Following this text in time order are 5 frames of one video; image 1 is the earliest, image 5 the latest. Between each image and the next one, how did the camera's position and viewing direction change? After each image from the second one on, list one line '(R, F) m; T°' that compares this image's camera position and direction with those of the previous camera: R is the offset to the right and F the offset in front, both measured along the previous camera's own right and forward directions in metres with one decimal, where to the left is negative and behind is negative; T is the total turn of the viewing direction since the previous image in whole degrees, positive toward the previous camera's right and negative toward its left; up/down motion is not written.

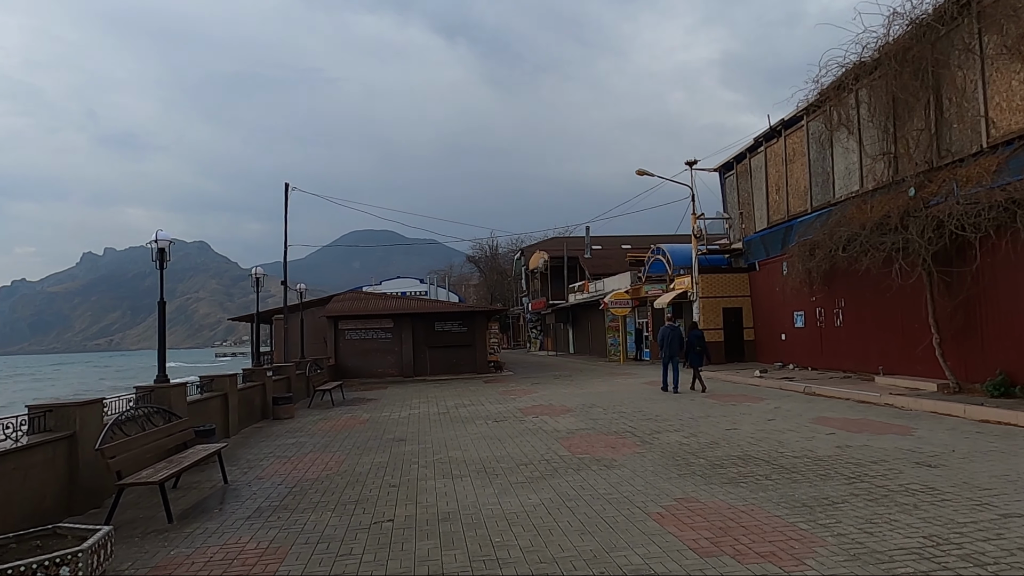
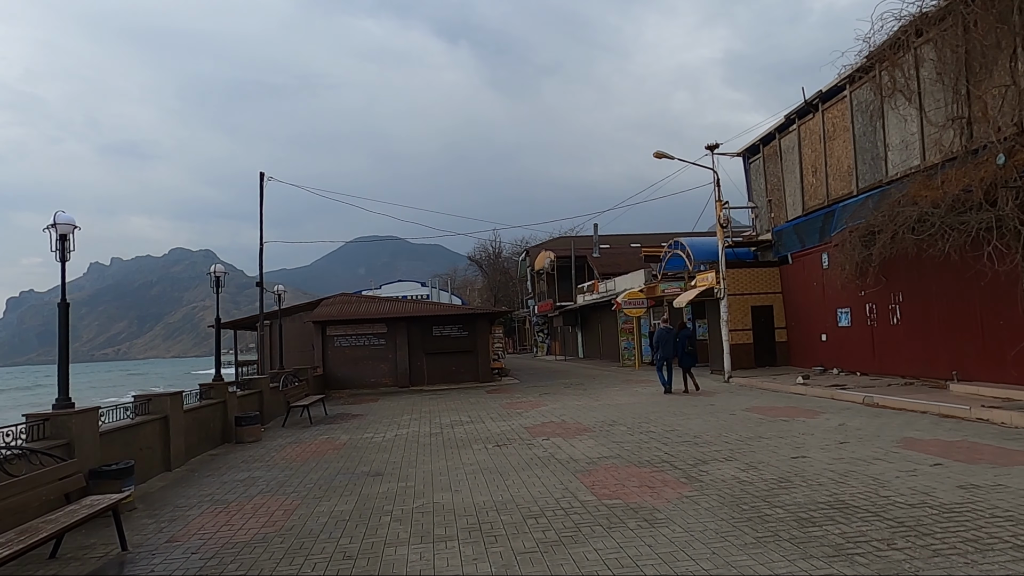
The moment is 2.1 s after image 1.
(0.0, +2.4) m; 0°
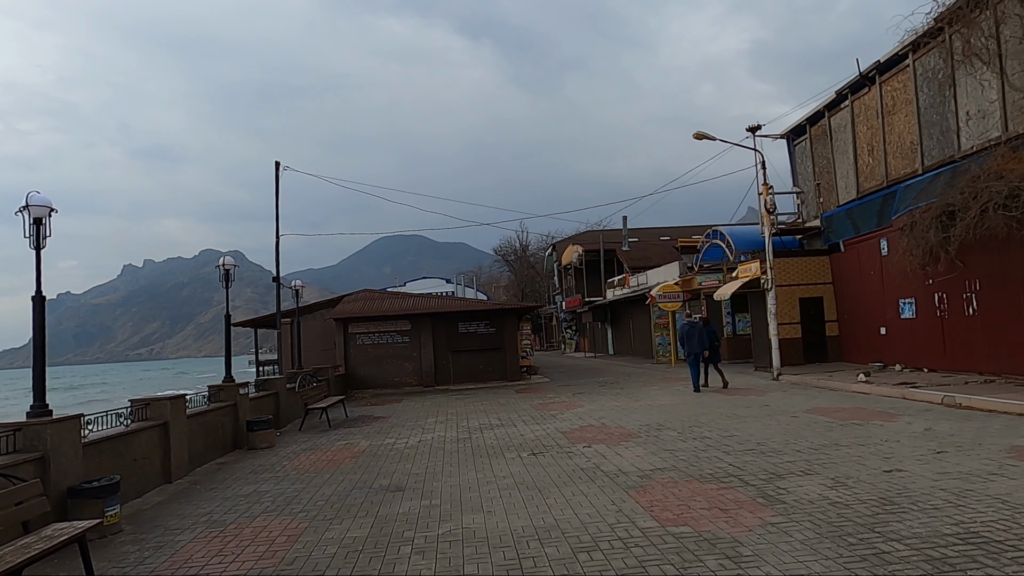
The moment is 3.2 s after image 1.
(-0.2, +1.2) m; -2°
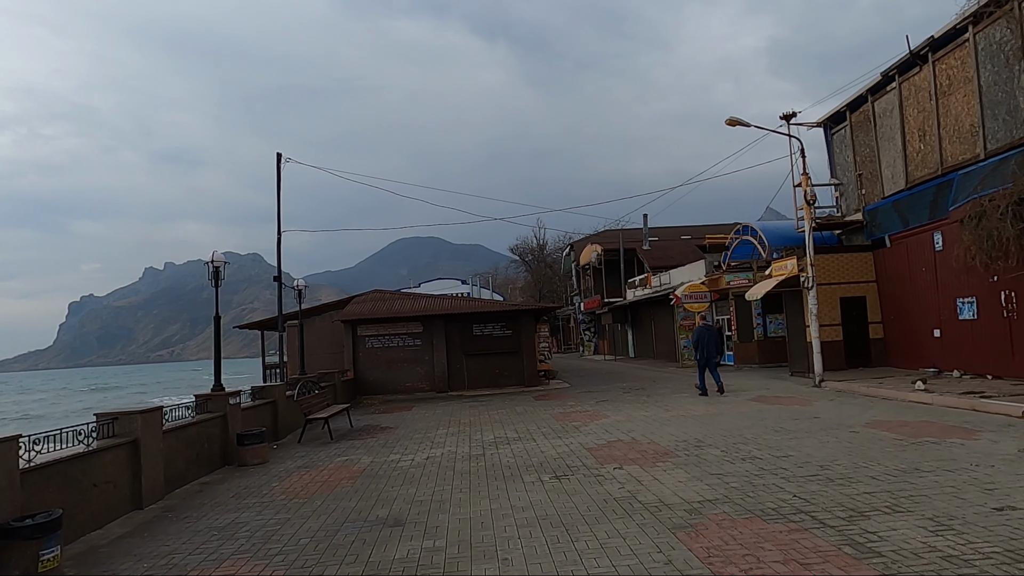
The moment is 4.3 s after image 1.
(0.0, +1.3) m; -1°
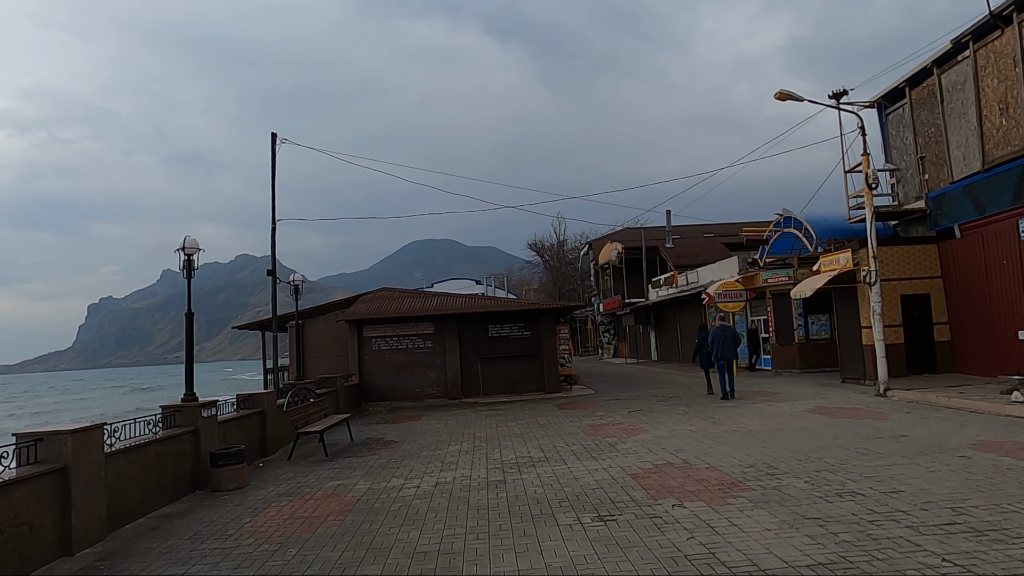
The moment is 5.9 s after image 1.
(-0.2, +1.8) m; -1°
